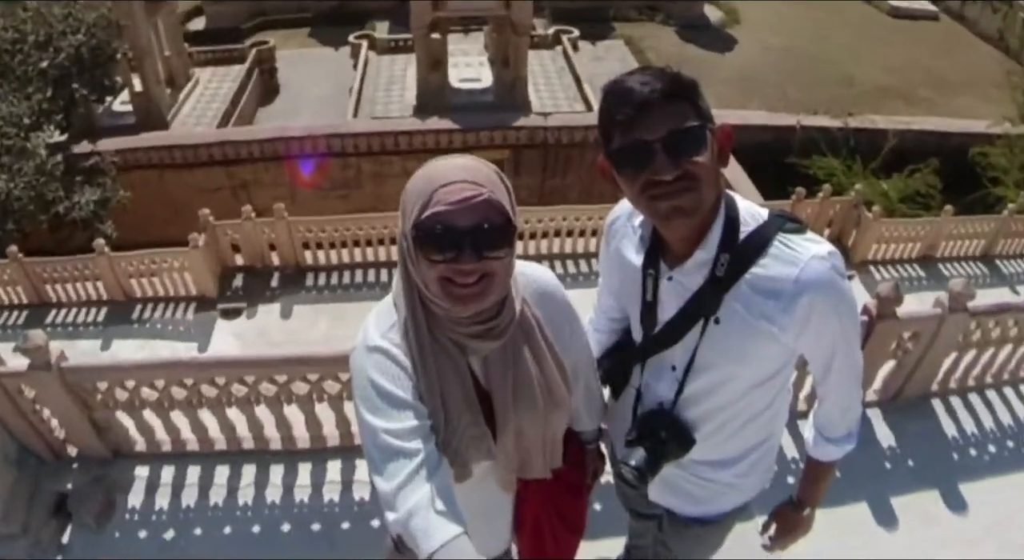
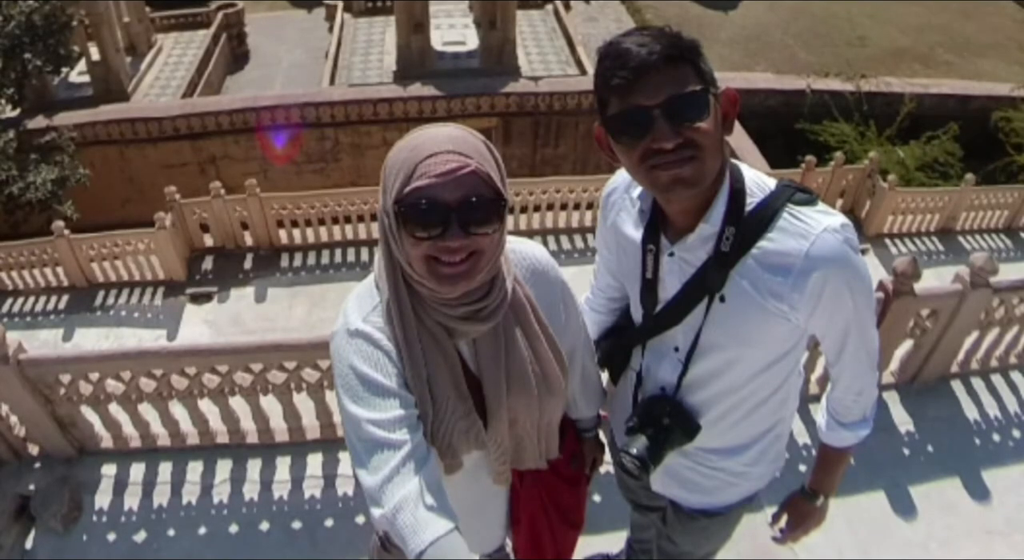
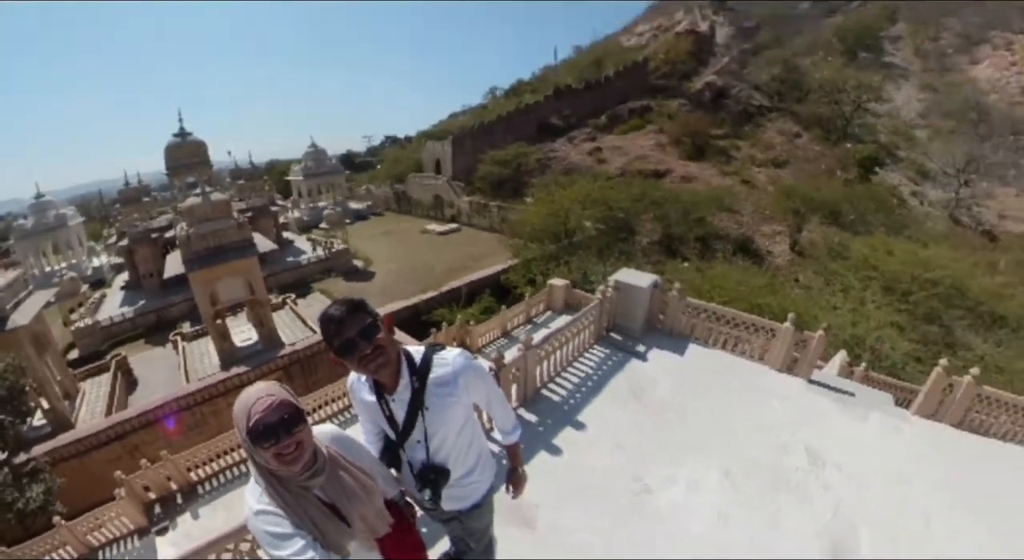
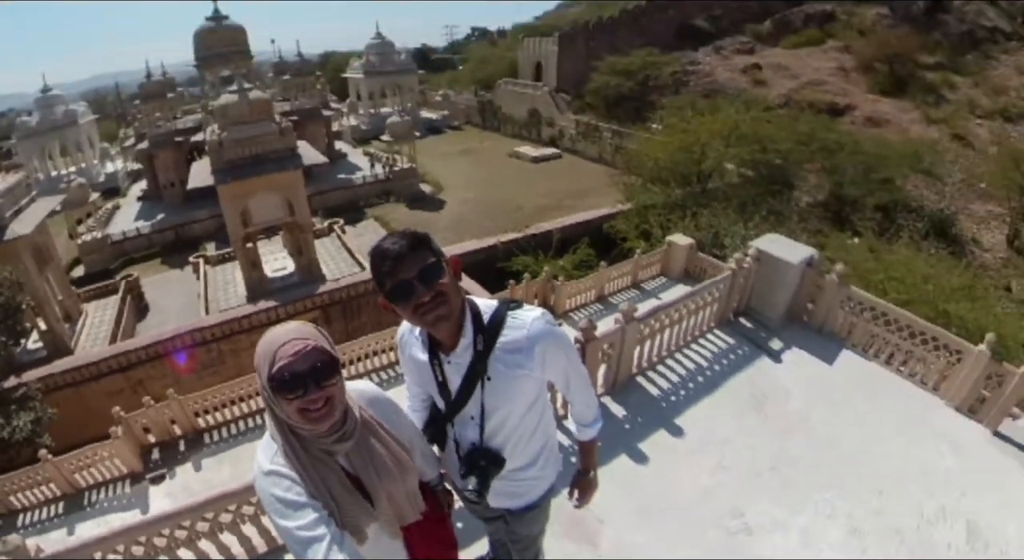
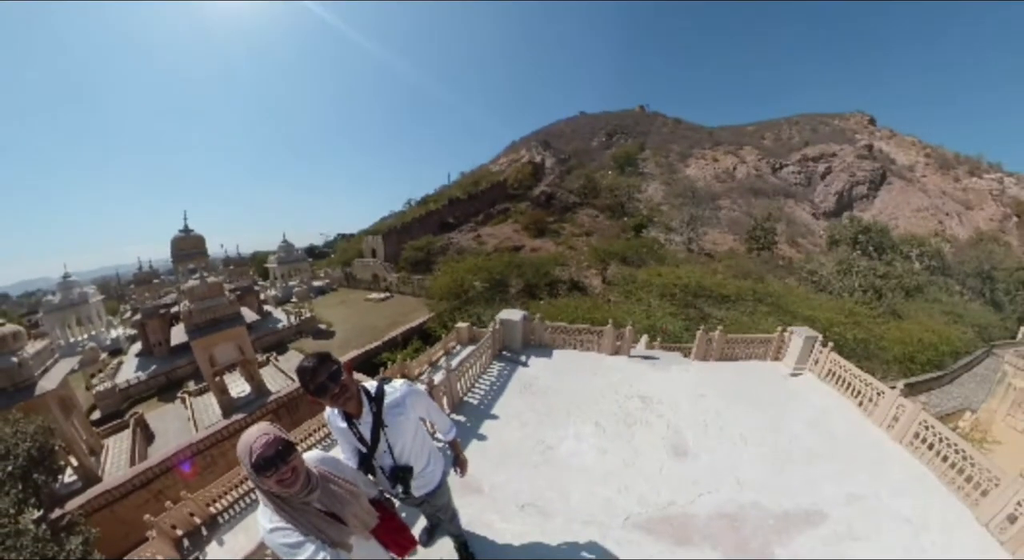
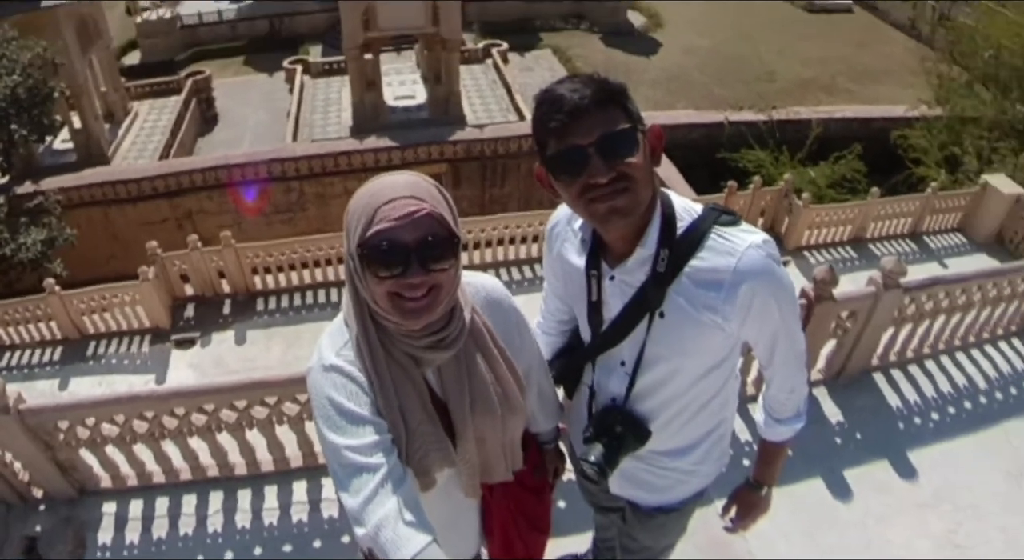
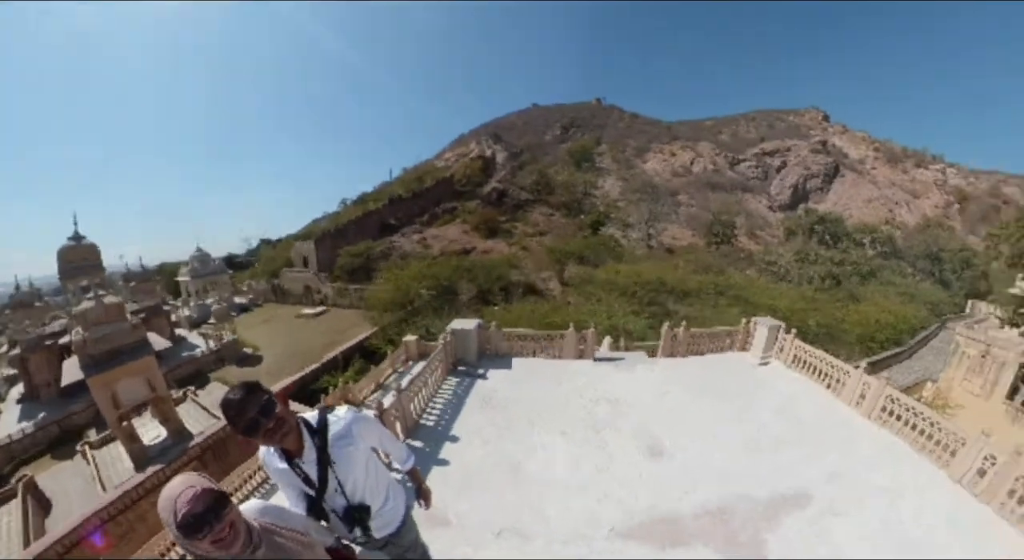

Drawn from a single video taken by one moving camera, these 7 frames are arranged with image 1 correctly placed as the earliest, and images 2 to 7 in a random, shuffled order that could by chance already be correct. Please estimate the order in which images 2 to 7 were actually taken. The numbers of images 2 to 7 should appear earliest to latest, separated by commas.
2, 6, 4, 3, 5, 7
